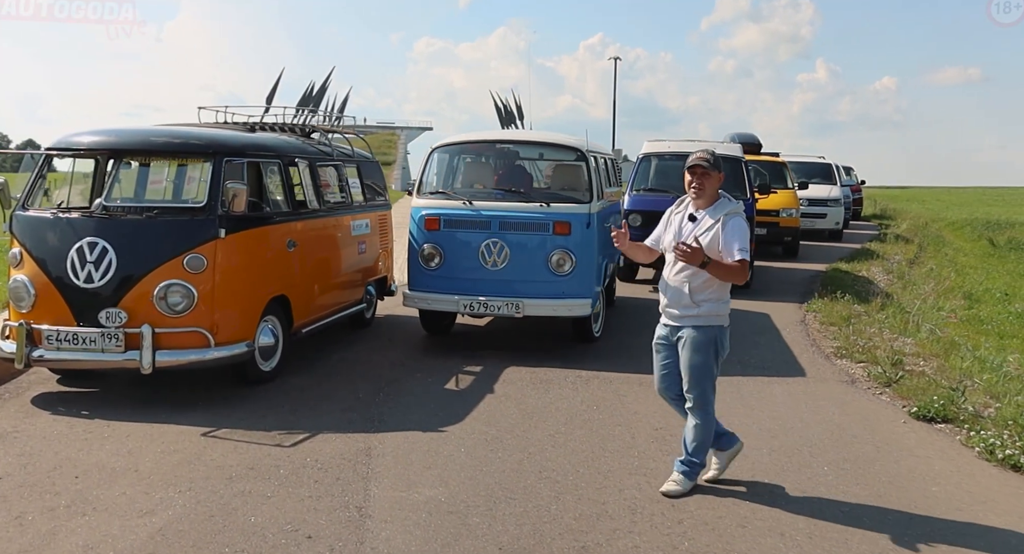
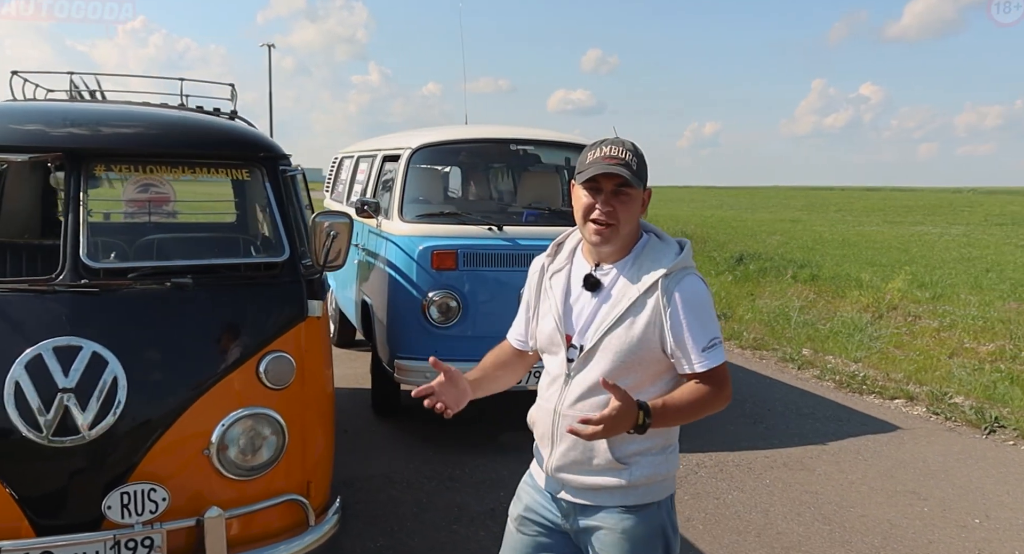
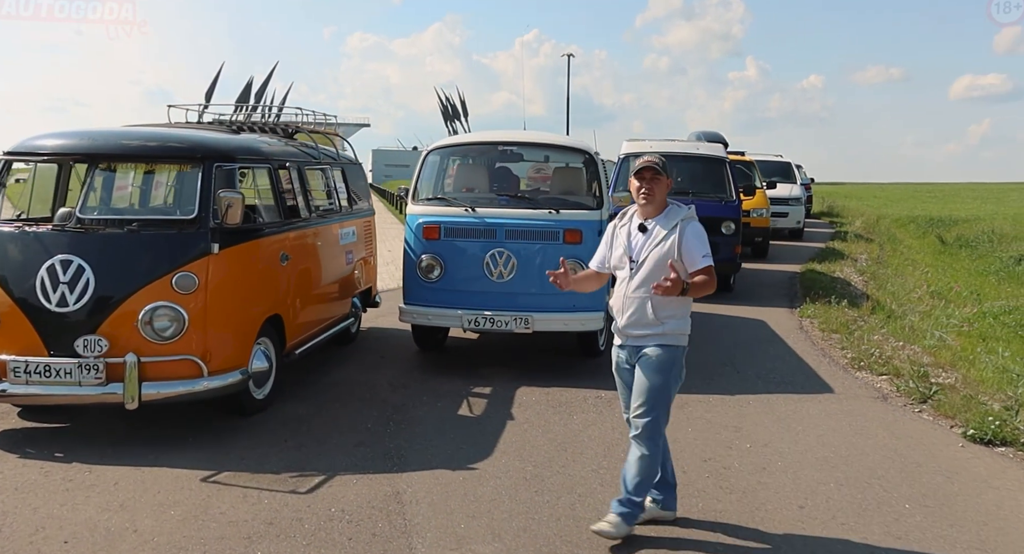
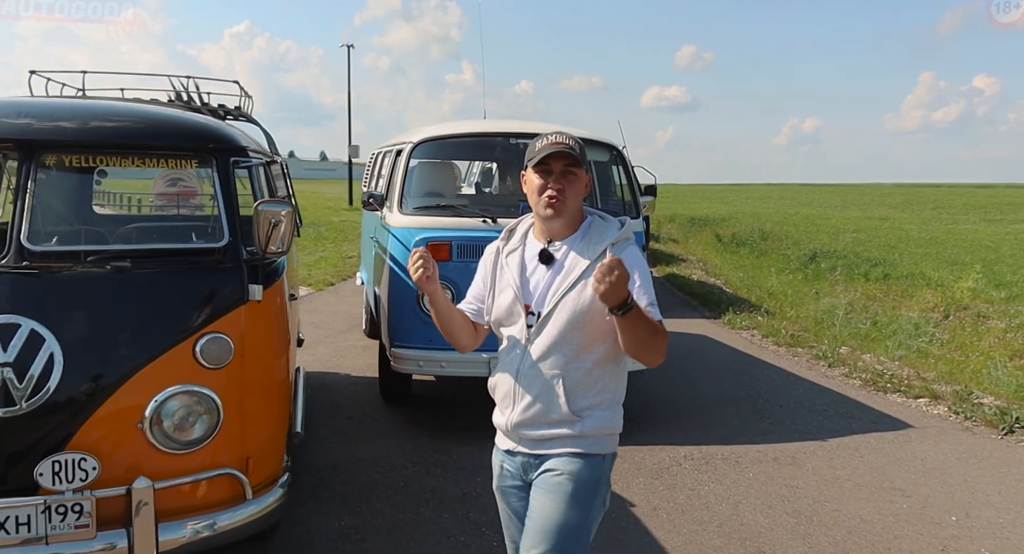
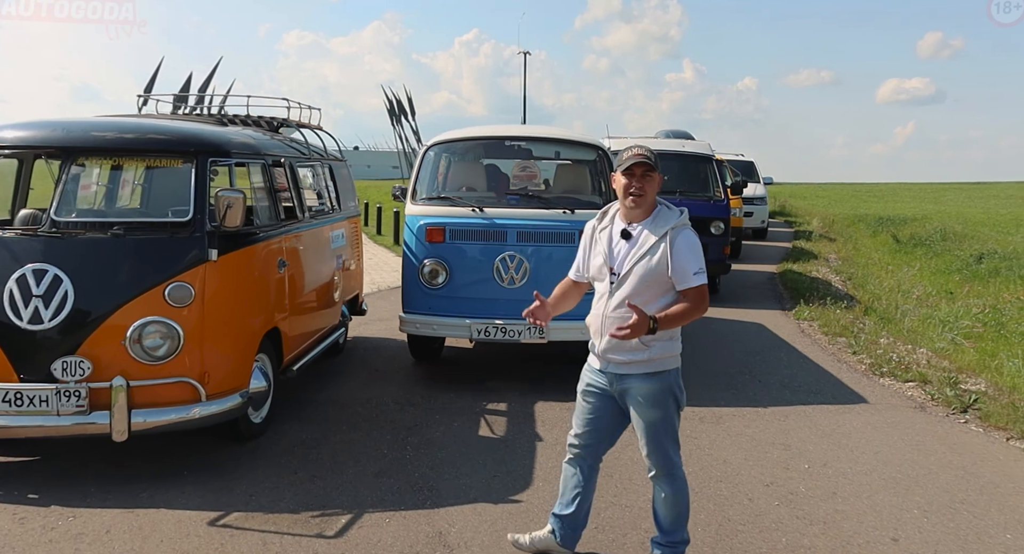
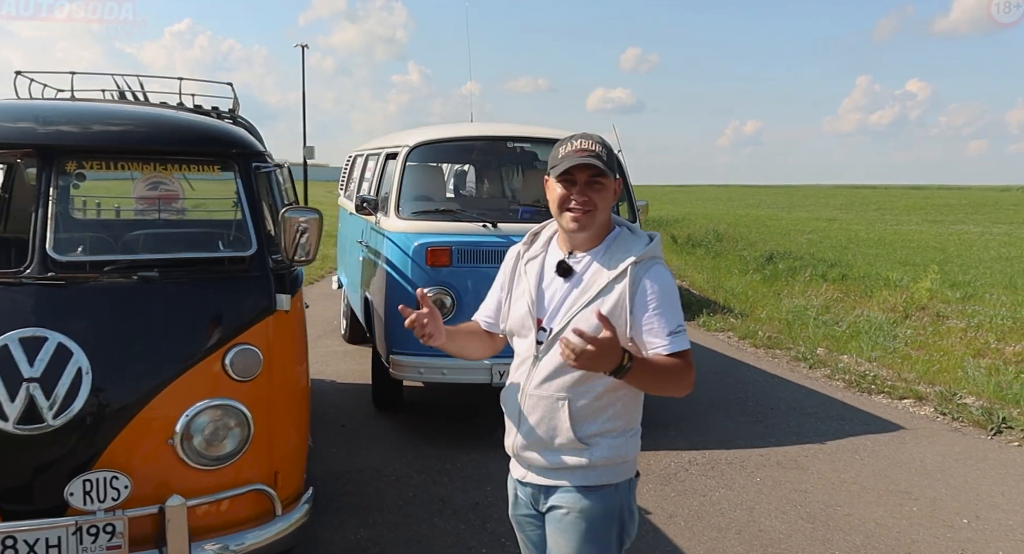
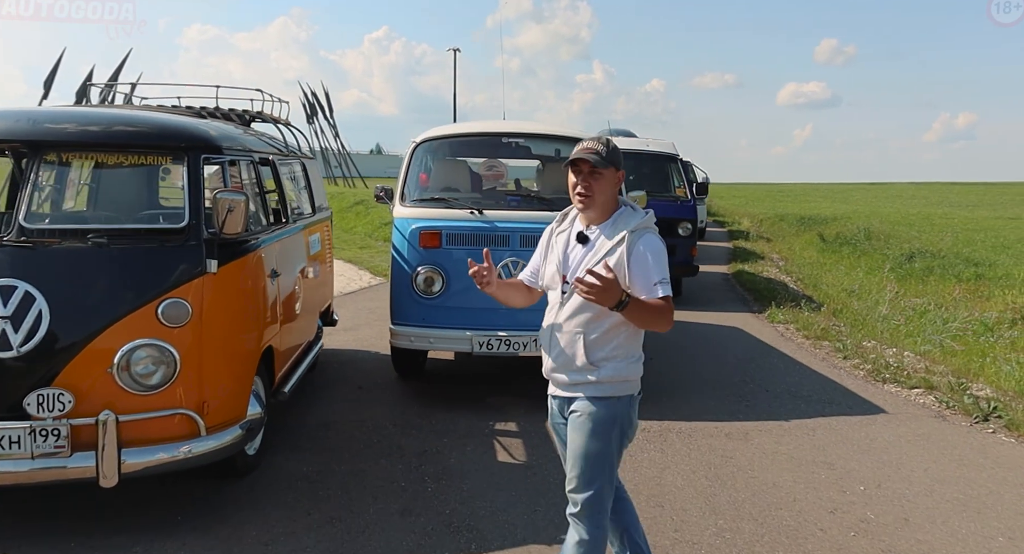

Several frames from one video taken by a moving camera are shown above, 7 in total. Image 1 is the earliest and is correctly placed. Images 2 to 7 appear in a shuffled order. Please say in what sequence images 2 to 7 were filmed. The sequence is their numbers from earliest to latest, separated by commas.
3, 5, 7, 4, 6, 2
